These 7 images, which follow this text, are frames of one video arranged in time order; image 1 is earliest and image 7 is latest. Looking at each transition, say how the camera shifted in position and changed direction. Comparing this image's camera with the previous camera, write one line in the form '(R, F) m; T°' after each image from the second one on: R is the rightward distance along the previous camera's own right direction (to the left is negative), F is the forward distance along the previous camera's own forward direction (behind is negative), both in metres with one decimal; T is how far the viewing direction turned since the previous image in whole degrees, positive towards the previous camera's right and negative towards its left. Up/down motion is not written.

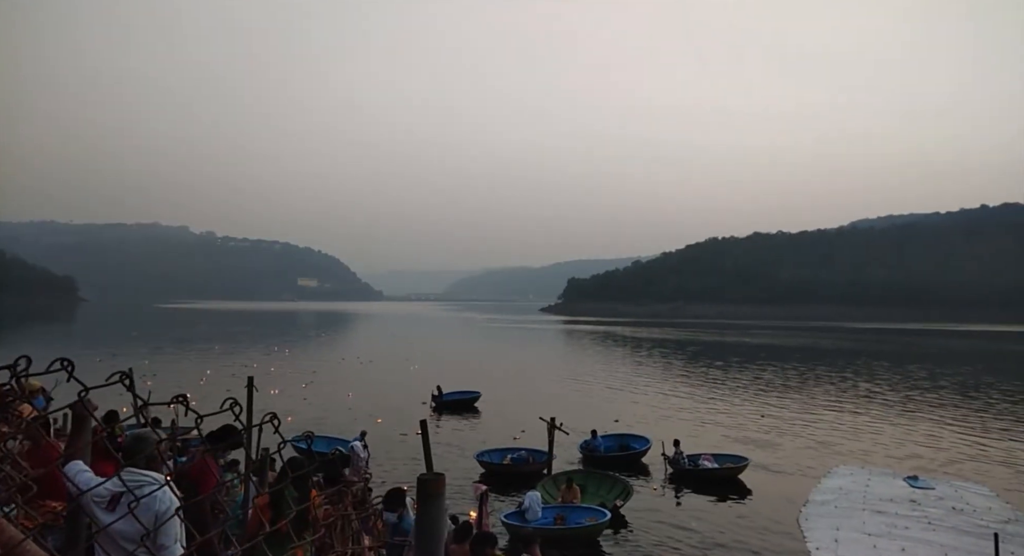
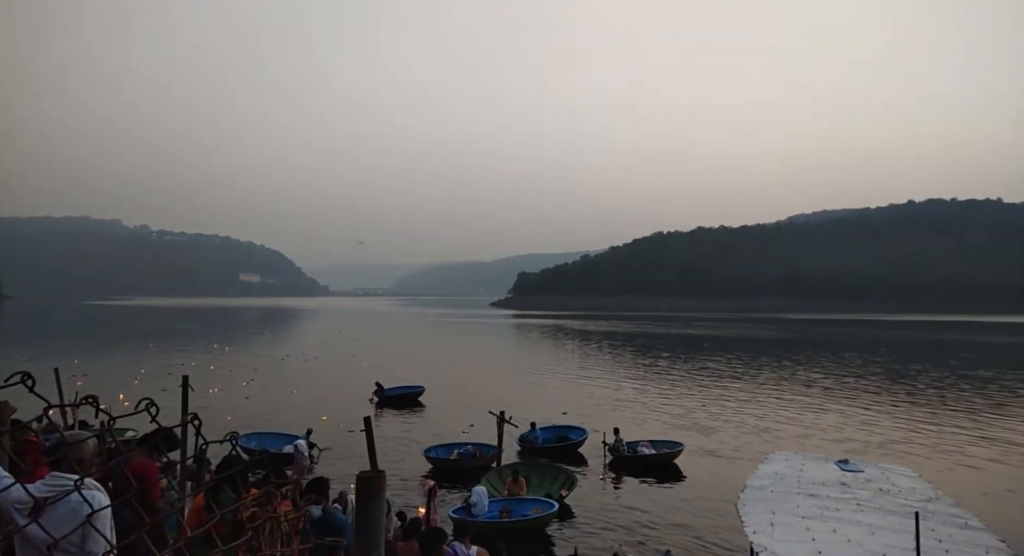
(+0.6, -0.2) m; +4°
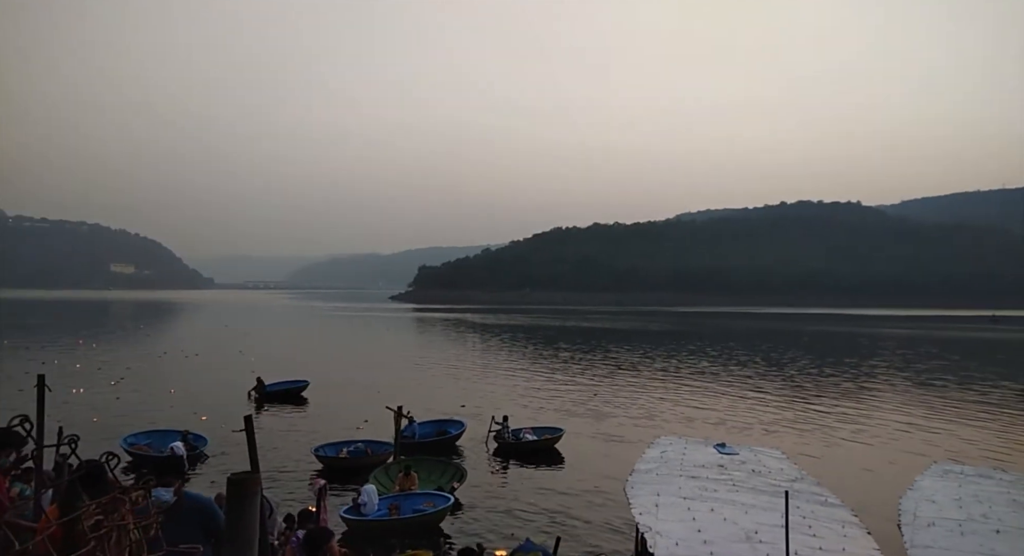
(+0.9, +0.3) m; +8°
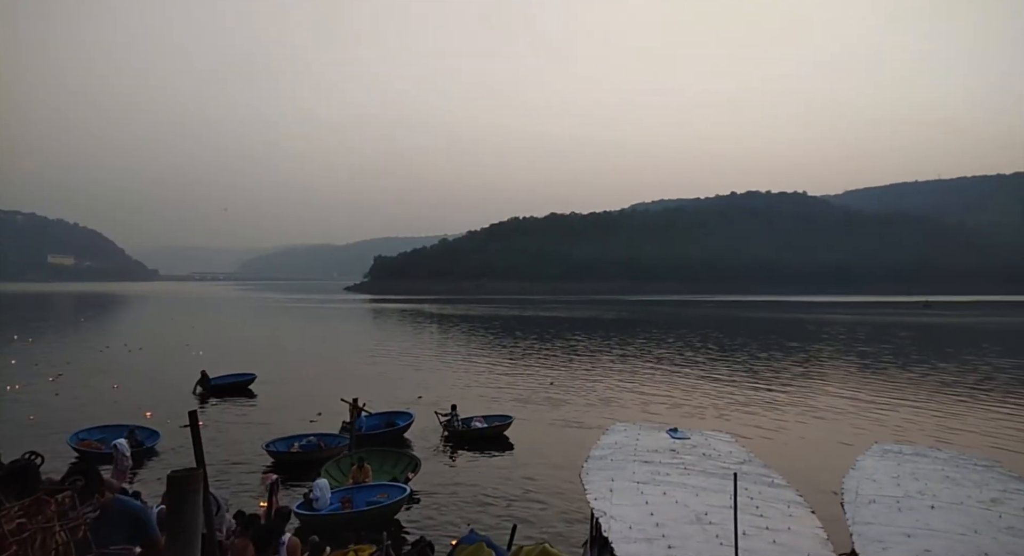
(+0.4, +0.7) m; +3°
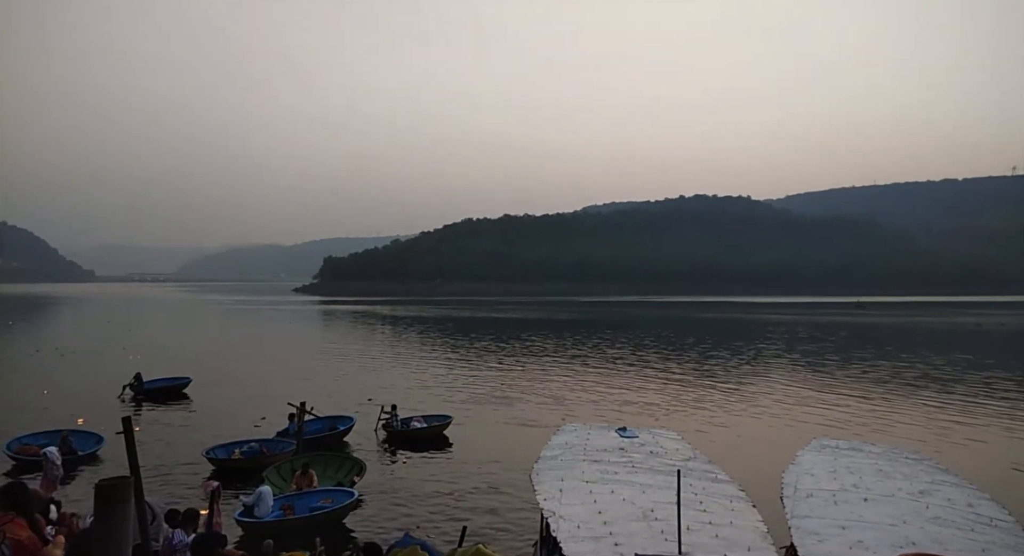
(+1.0, +0.6) m; +4°
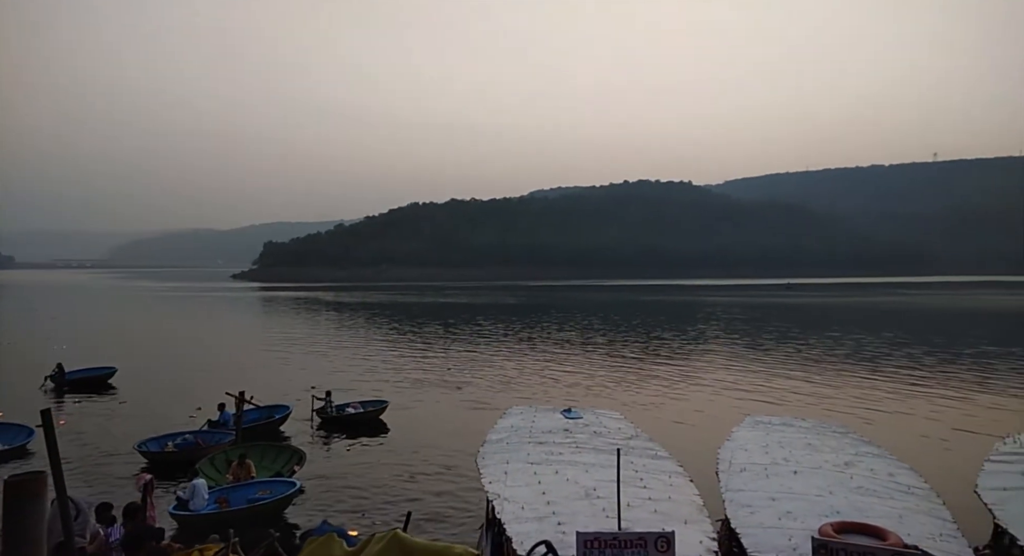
(+2.2, +2.2) m; +4°
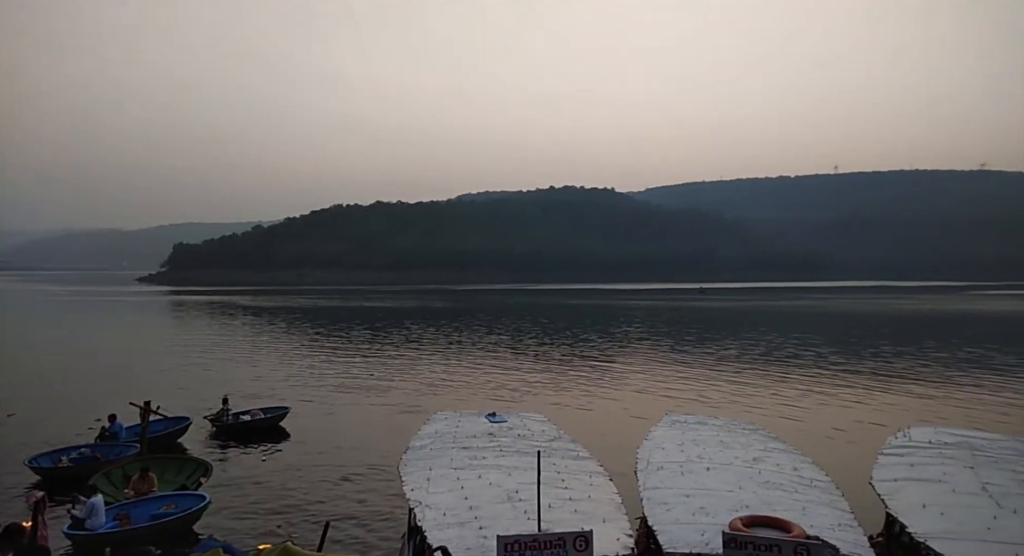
(+0.7, -0.8) m; +6°
